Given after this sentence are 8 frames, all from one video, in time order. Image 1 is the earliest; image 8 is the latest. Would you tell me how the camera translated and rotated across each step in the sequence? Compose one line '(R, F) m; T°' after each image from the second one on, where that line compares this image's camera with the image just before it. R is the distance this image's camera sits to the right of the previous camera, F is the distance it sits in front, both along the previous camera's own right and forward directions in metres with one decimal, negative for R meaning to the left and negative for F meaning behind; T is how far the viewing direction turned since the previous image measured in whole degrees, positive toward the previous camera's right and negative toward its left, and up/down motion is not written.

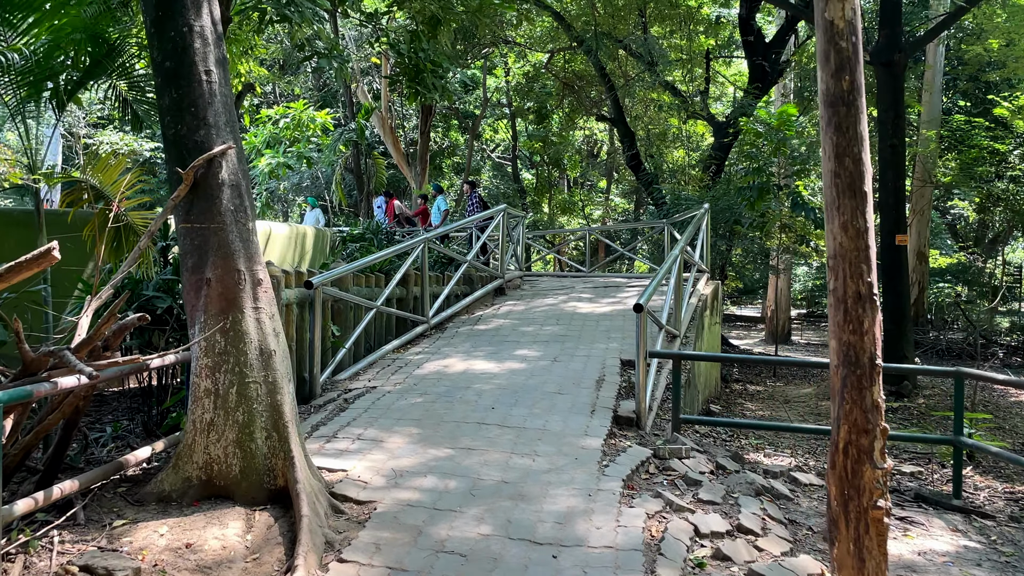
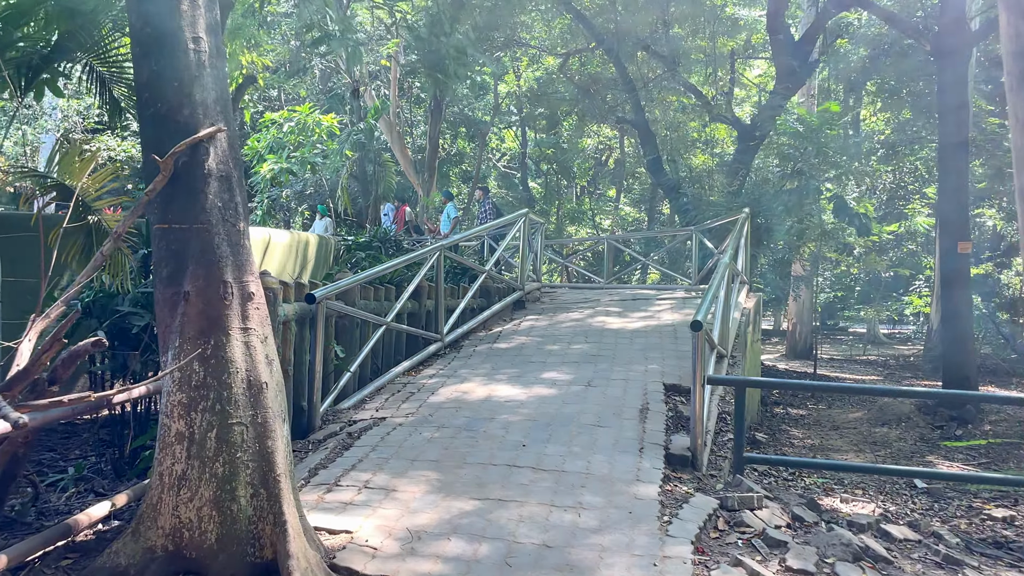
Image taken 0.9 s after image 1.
(-0.1, +0.8) m; 0°
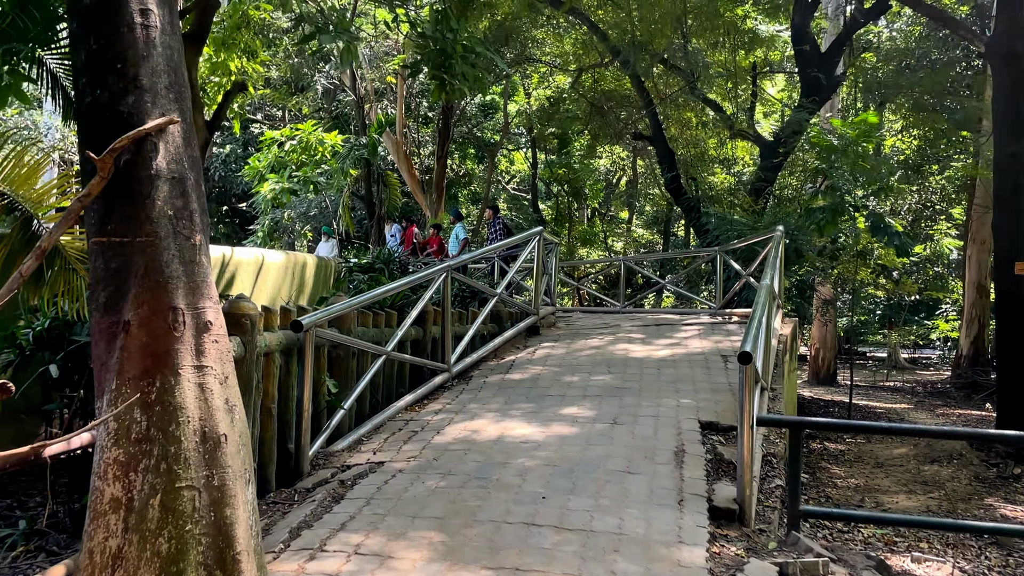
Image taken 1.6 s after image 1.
(0.0, +0.6) m; -1°
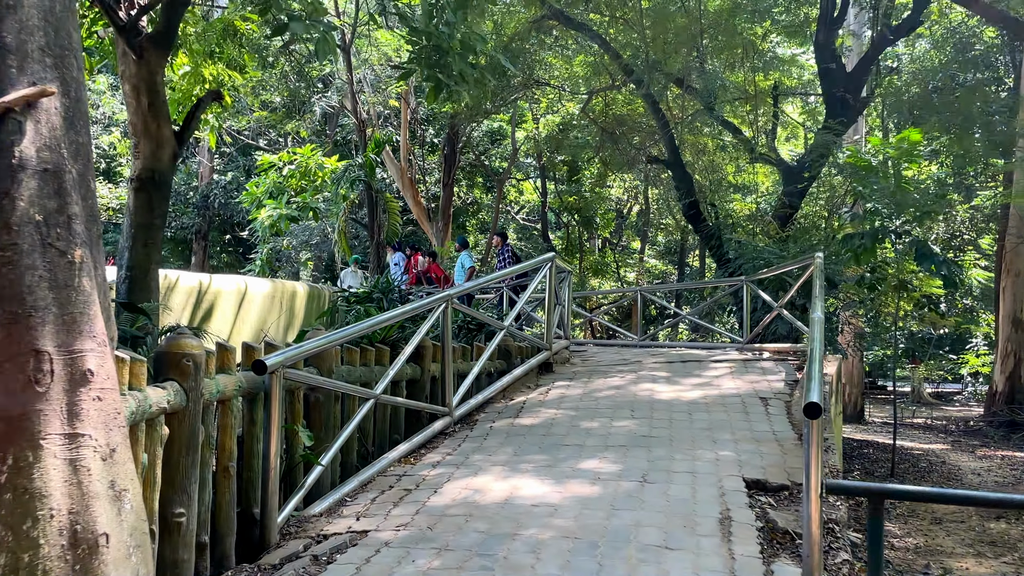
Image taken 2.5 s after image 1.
(0.0, +0.8) m; -1°
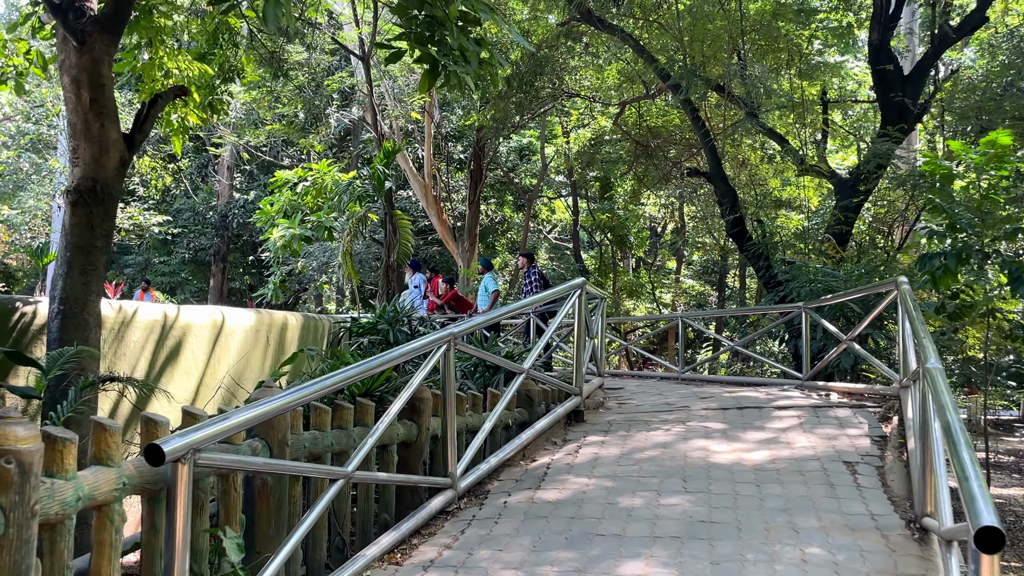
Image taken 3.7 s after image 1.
(+0.1, +1.1) m; -2°
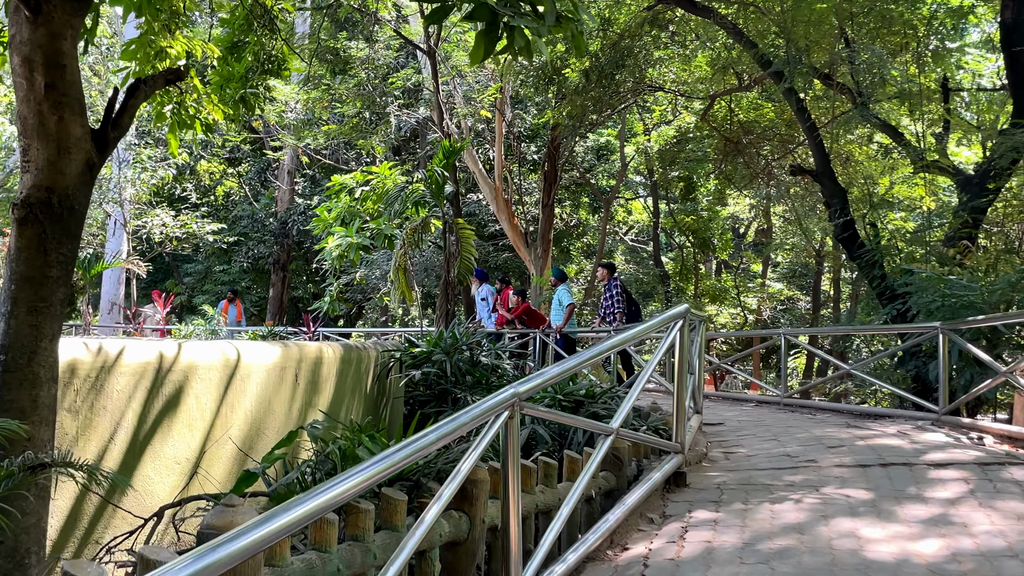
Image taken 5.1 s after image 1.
(0.0, +1.2) m; -4°
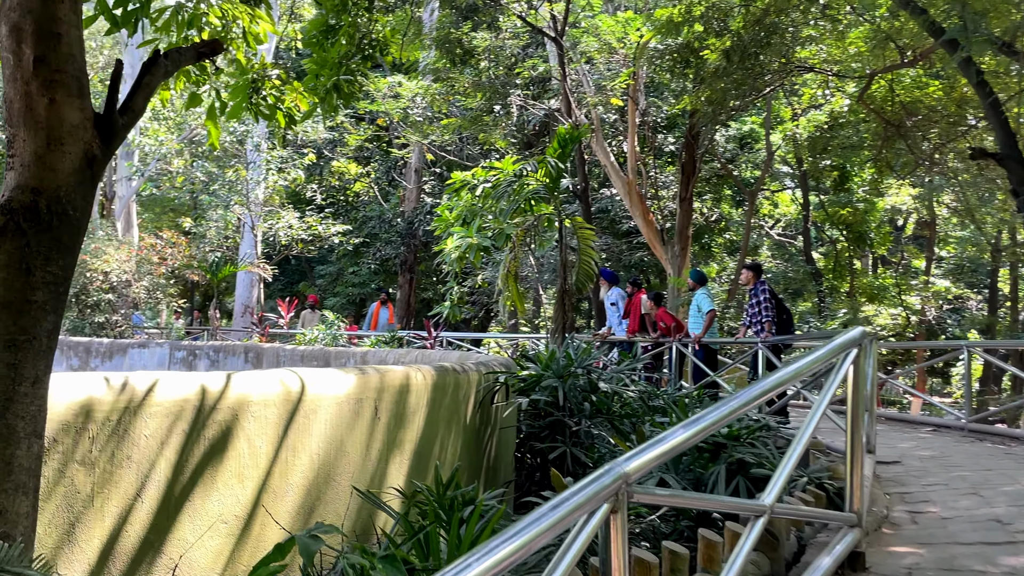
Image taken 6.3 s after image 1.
(+0.1, +1.0) m; -8°
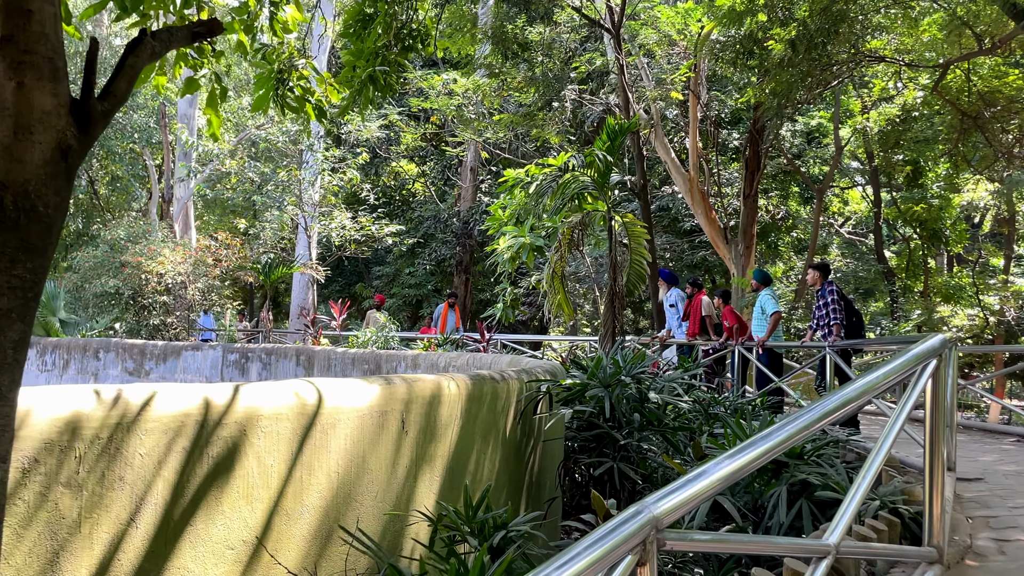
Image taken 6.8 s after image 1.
(+0.1, +0.4) m; -4°
